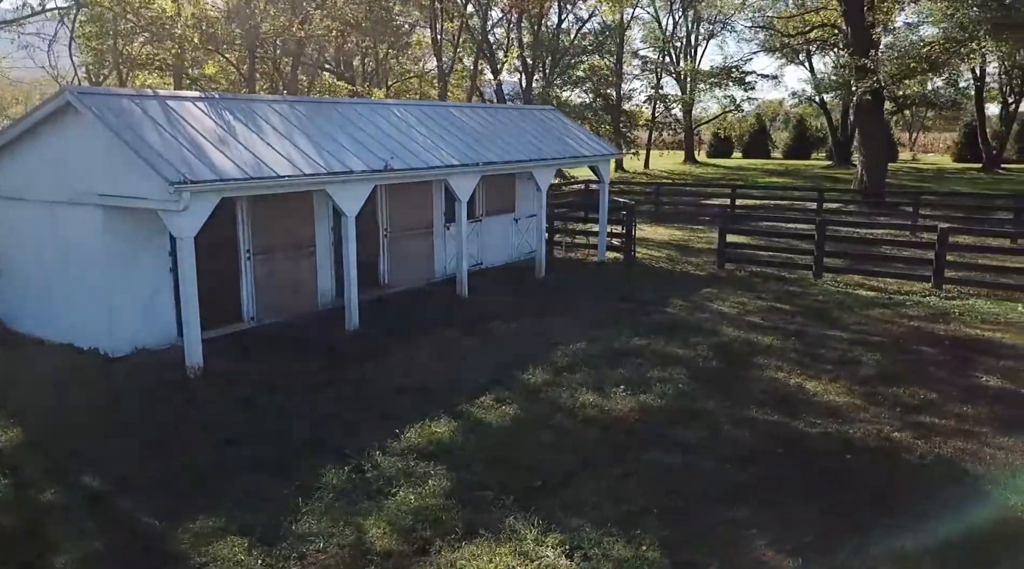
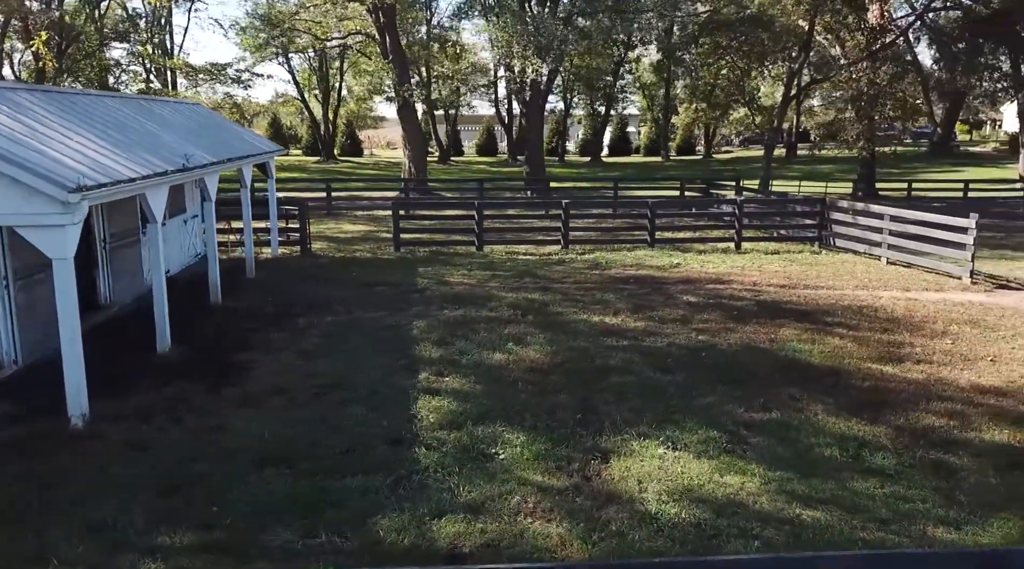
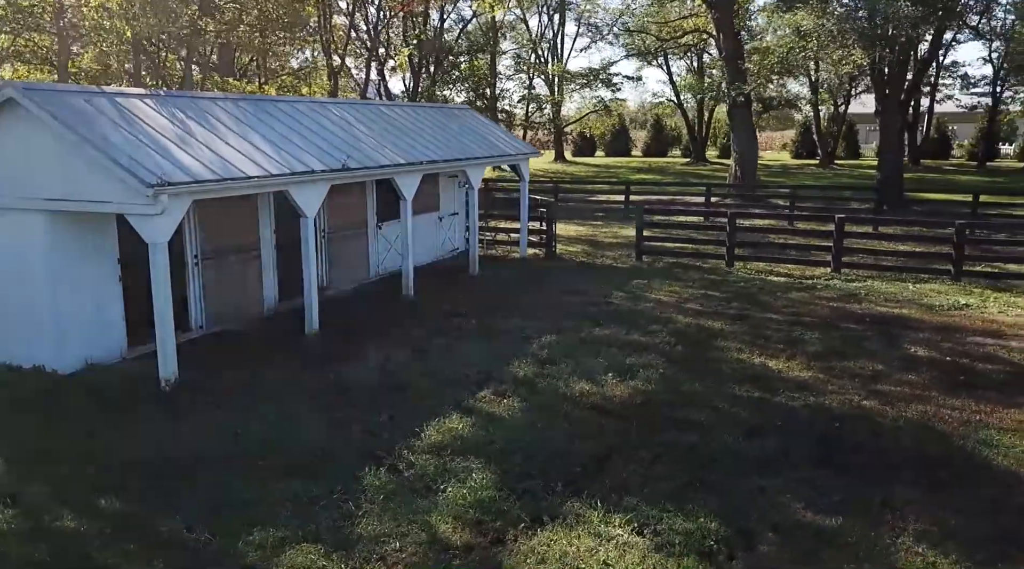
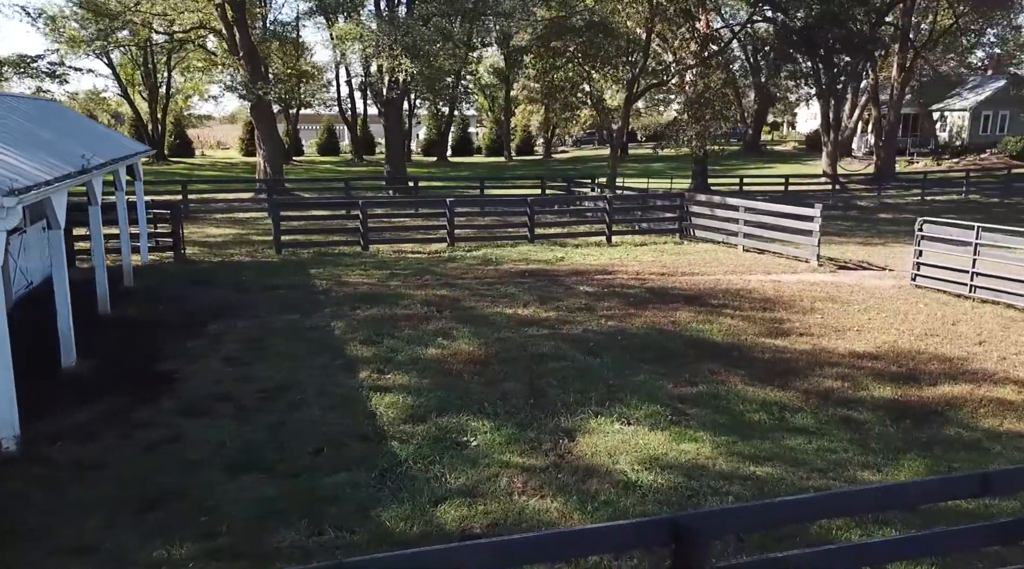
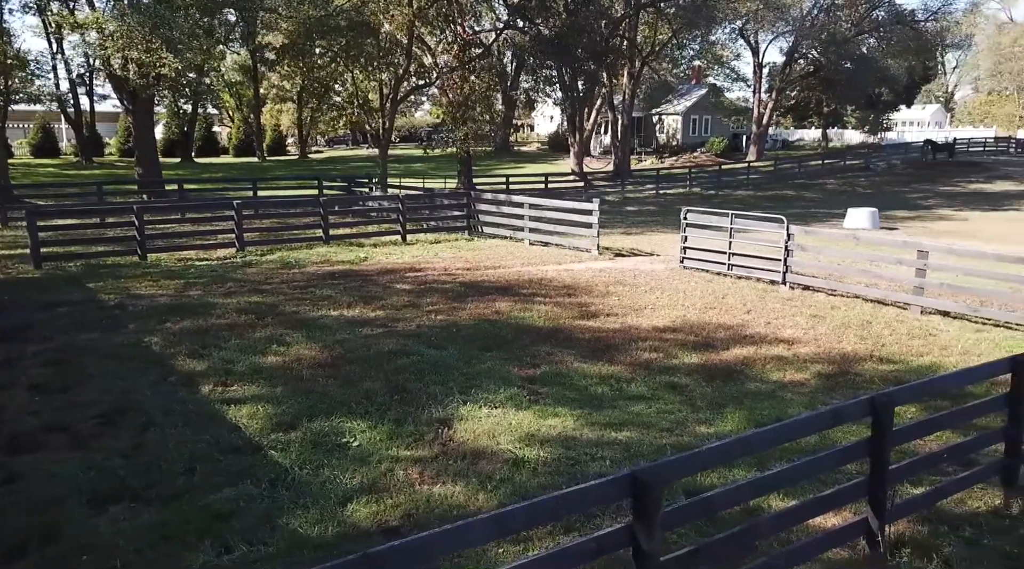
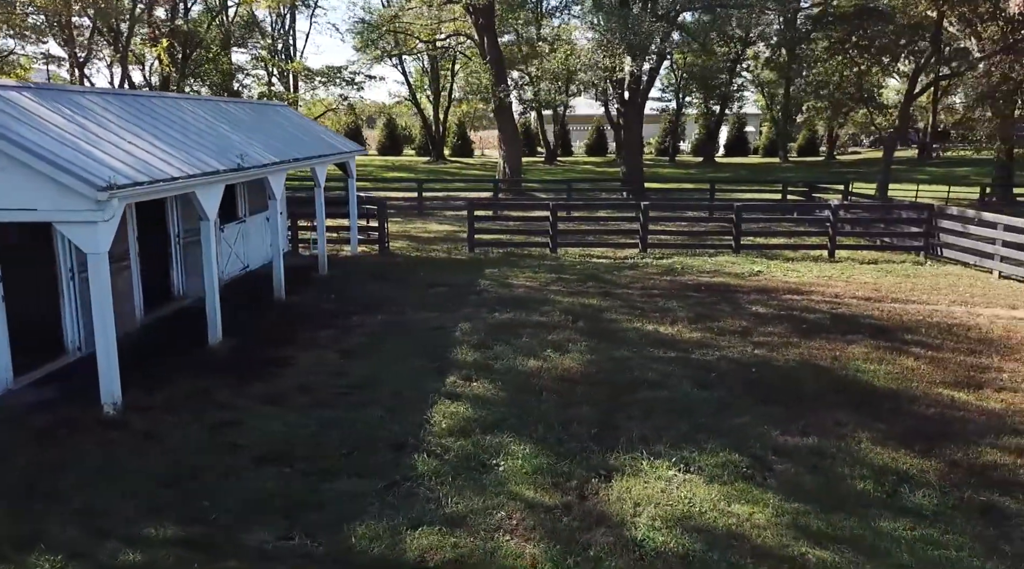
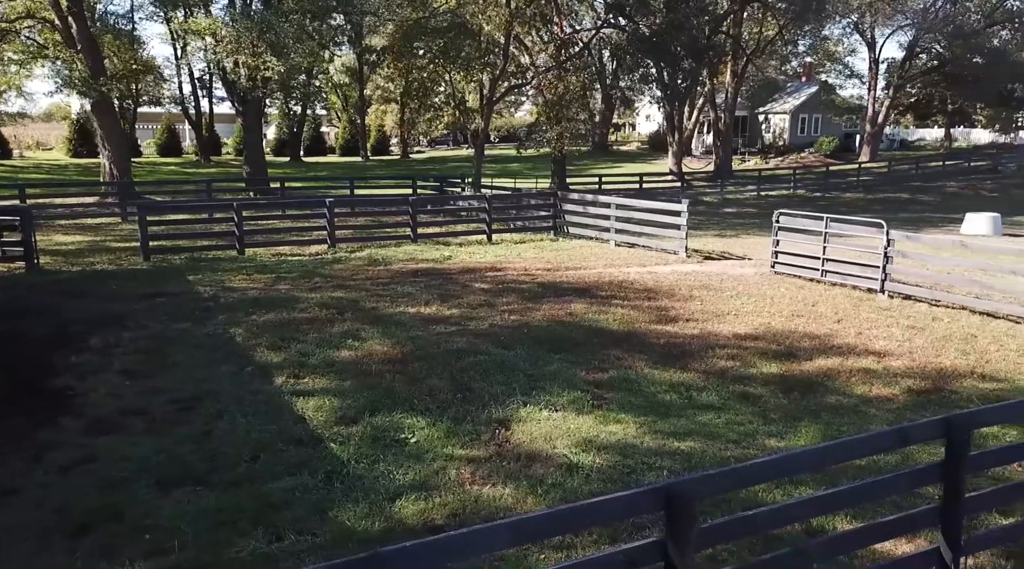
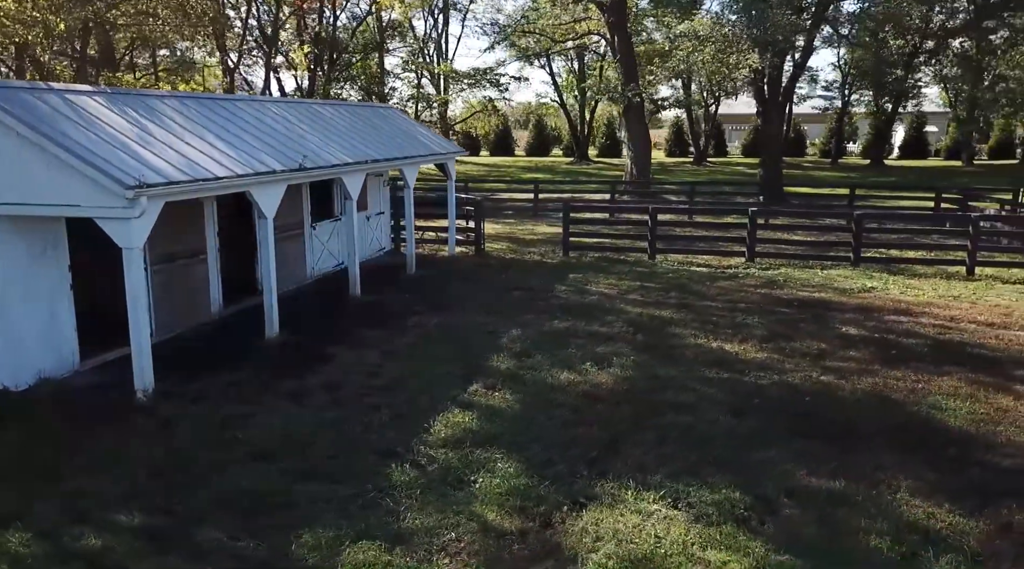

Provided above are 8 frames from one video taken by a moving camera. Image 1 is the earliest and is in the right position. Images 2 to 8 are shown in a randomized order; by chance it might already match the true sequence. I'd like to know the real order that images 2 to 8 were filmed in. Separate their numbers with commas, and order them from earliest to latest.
3, 8, 6, 2, 4, 7, 5
